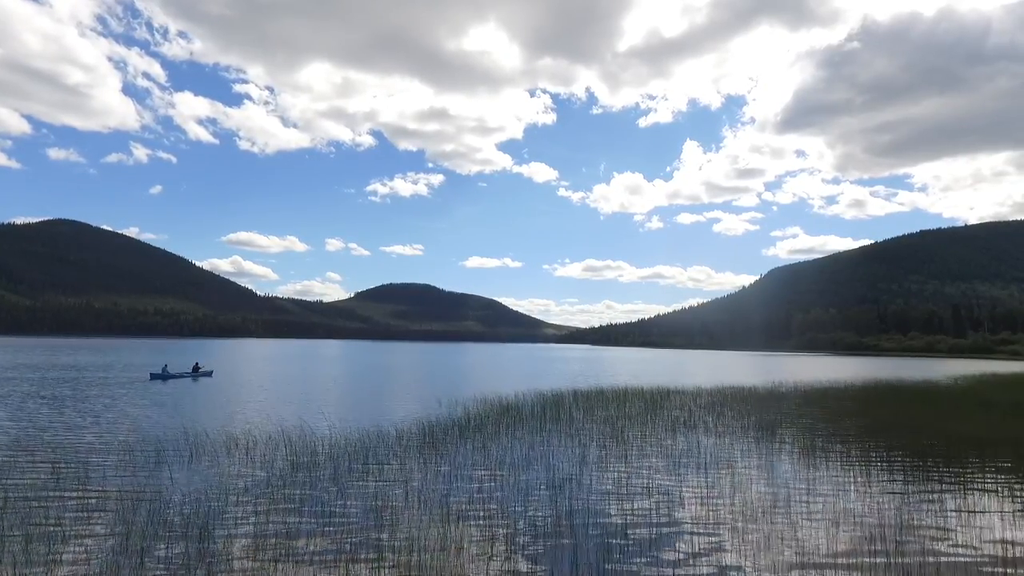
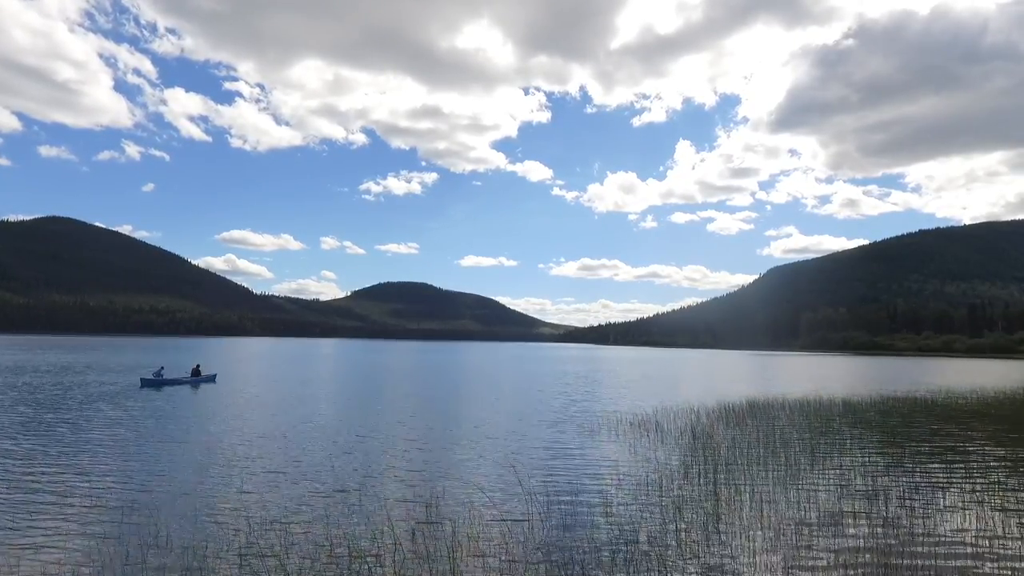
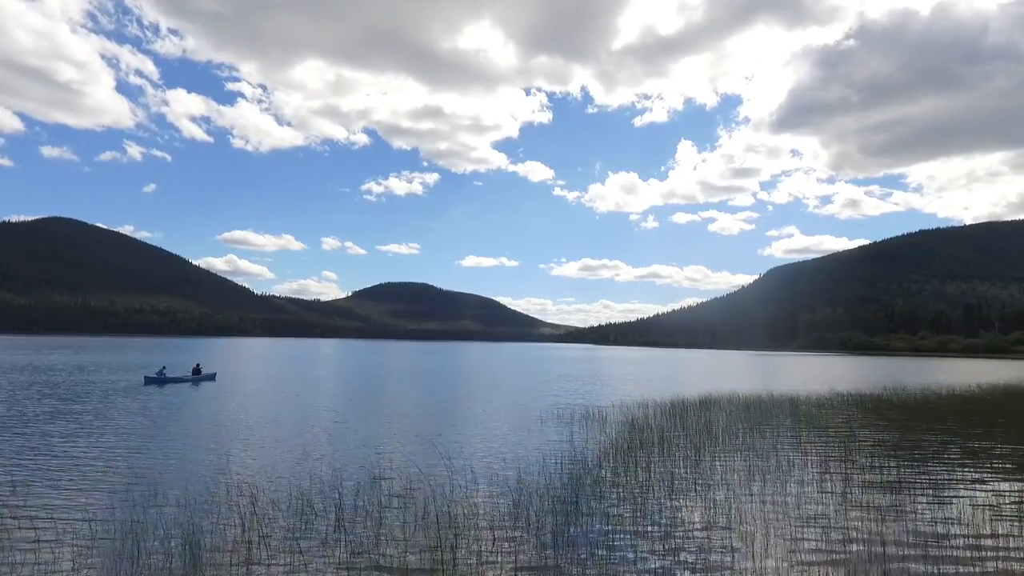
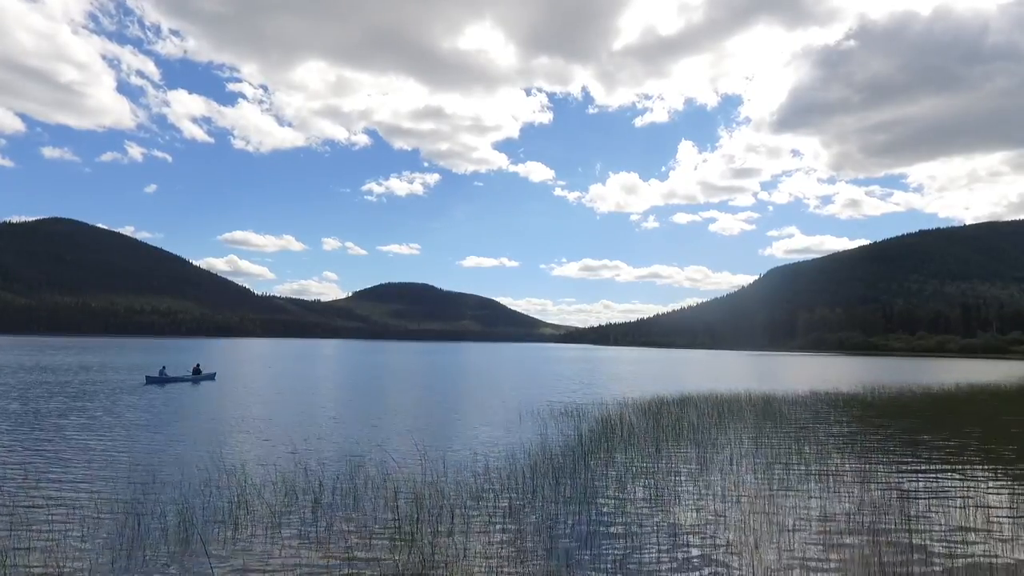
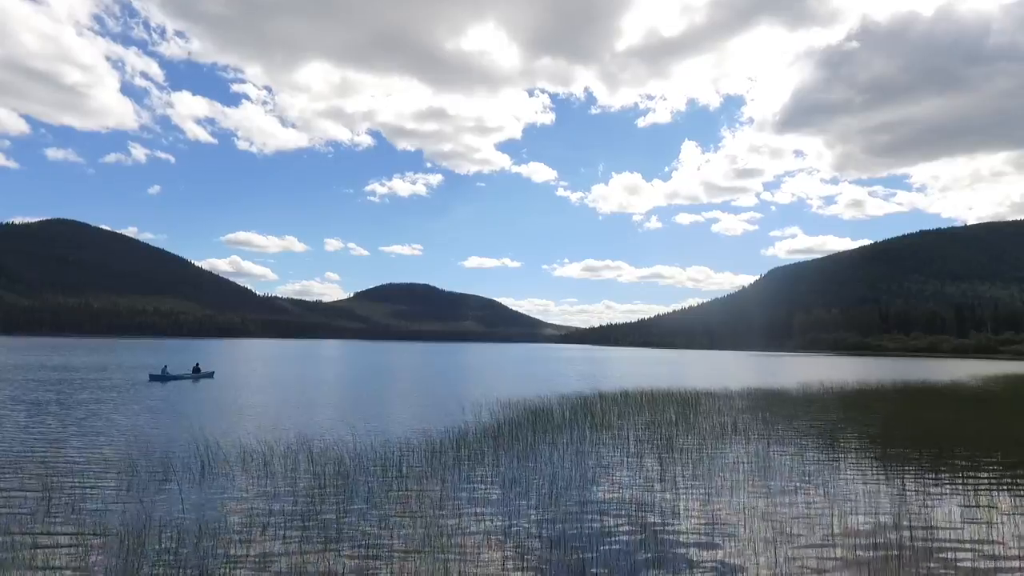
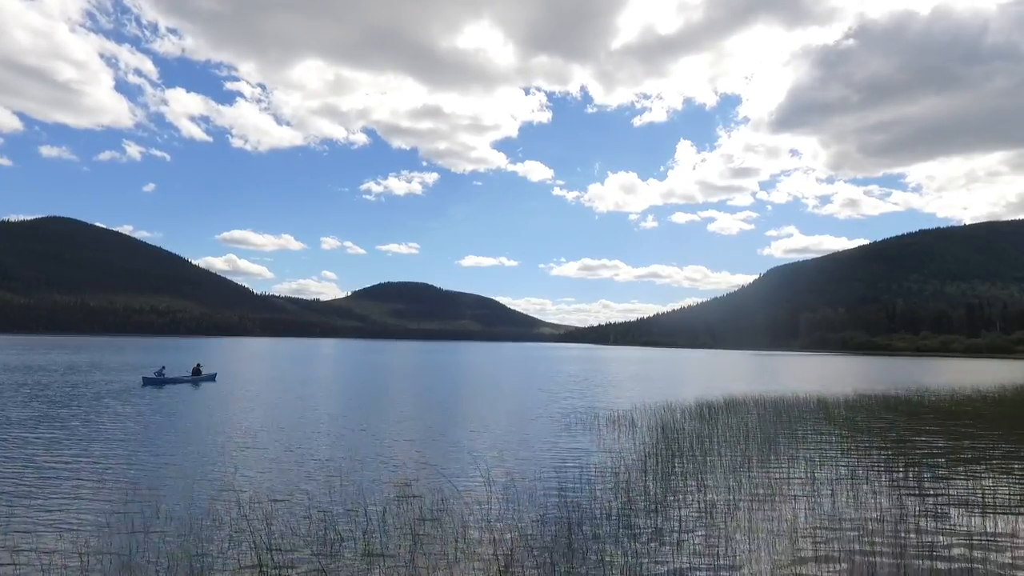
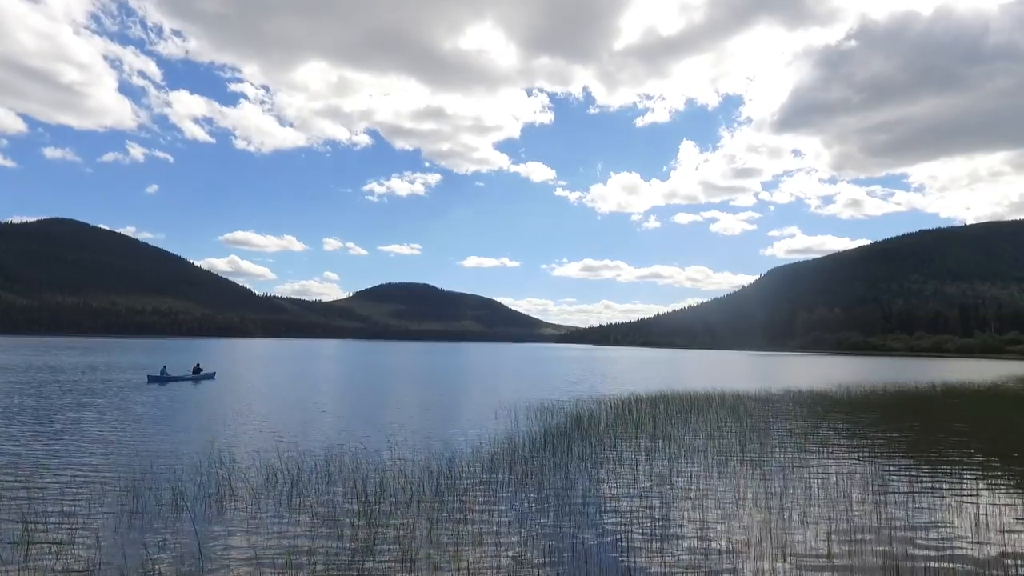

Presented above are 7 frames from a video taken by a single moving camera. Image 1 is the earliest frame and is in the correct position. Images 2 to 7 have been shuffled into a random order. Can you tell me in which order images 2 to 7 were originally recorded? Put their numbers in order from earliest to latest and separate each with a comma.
5, 7, 4, 3, 6, 2
